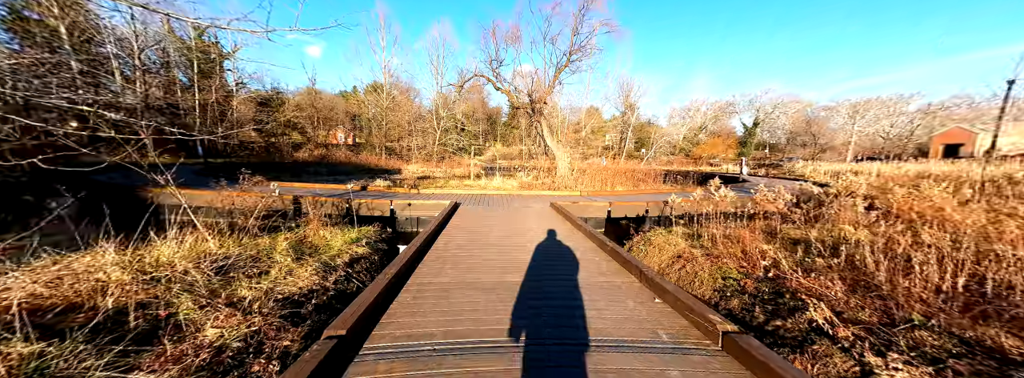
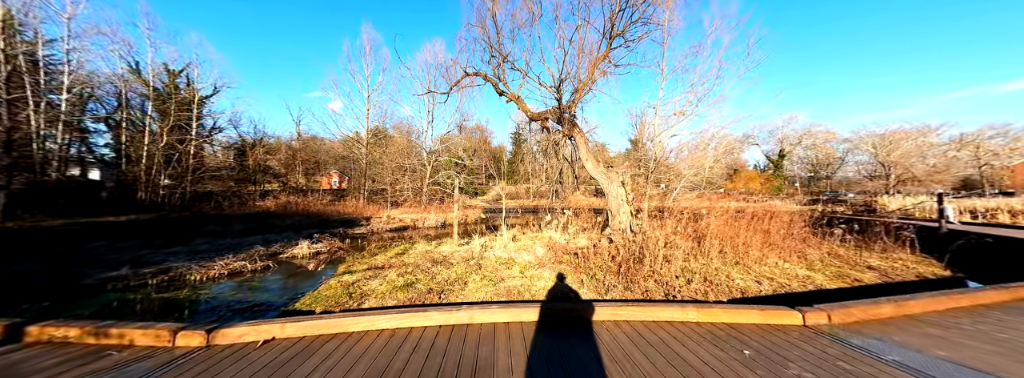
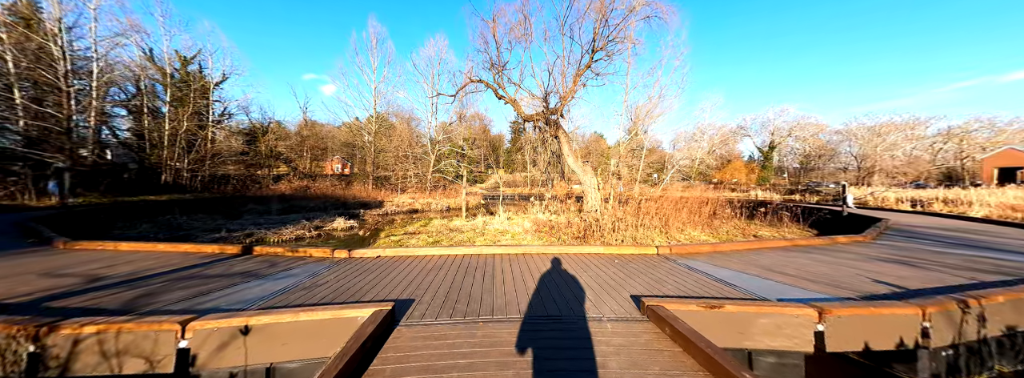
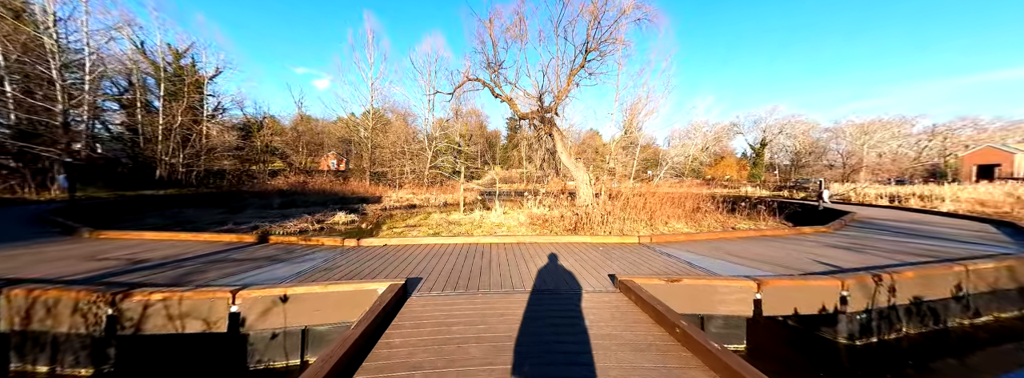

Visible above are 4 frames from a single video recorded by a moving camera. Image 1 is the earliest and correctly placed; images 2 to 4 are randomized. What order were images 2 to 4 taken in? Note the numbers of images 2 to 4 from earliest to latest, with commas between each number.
4, 3, 2
